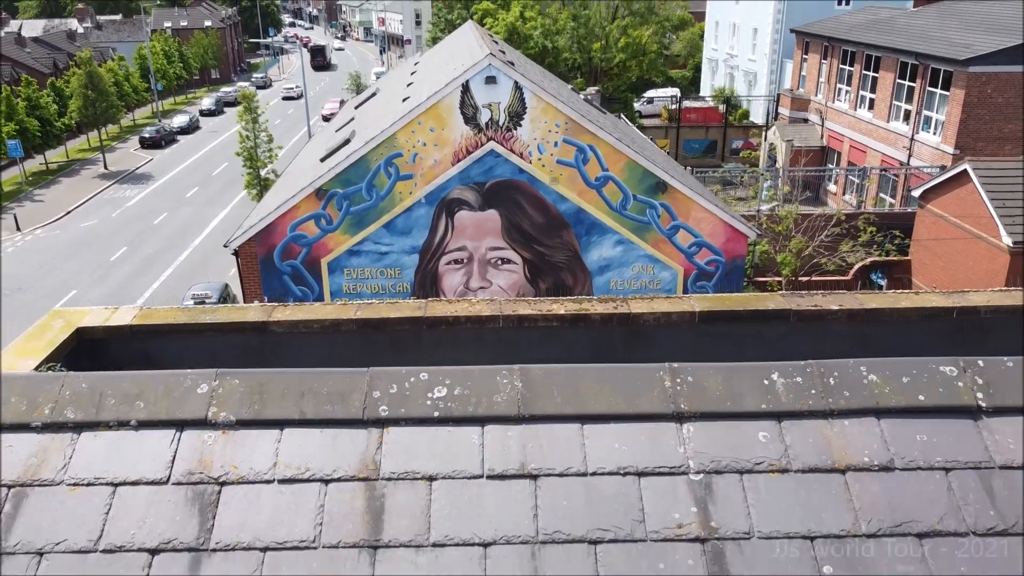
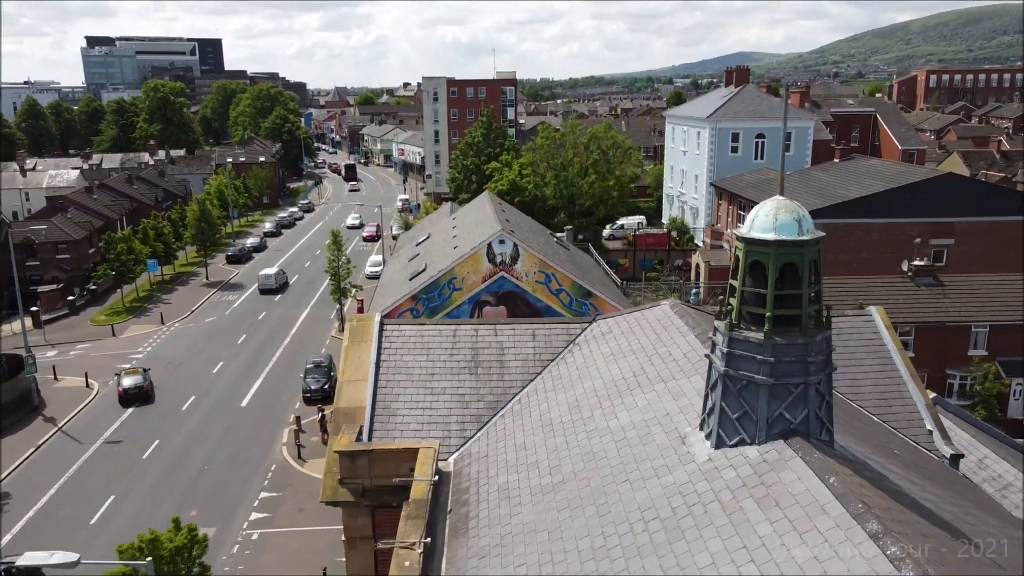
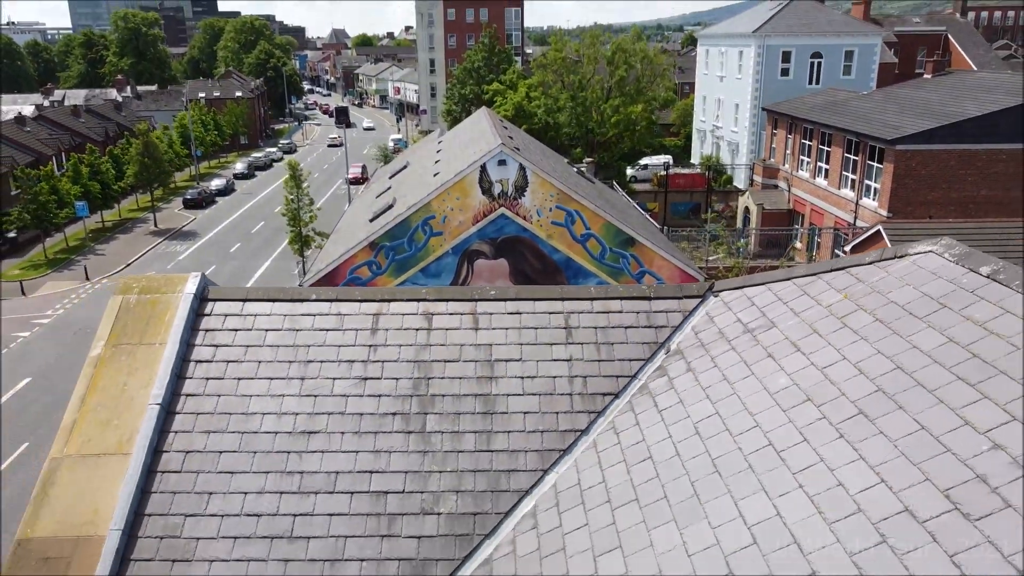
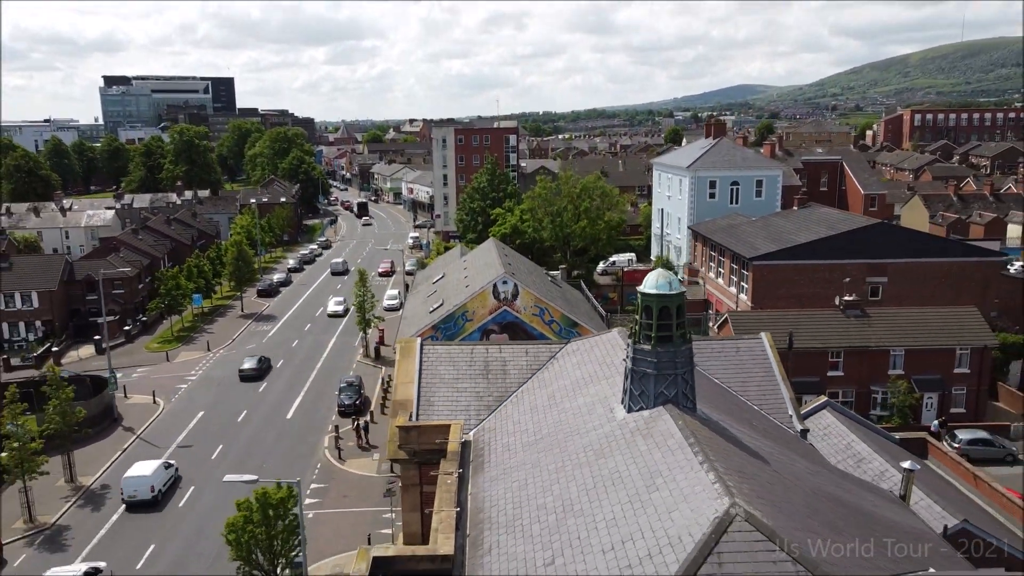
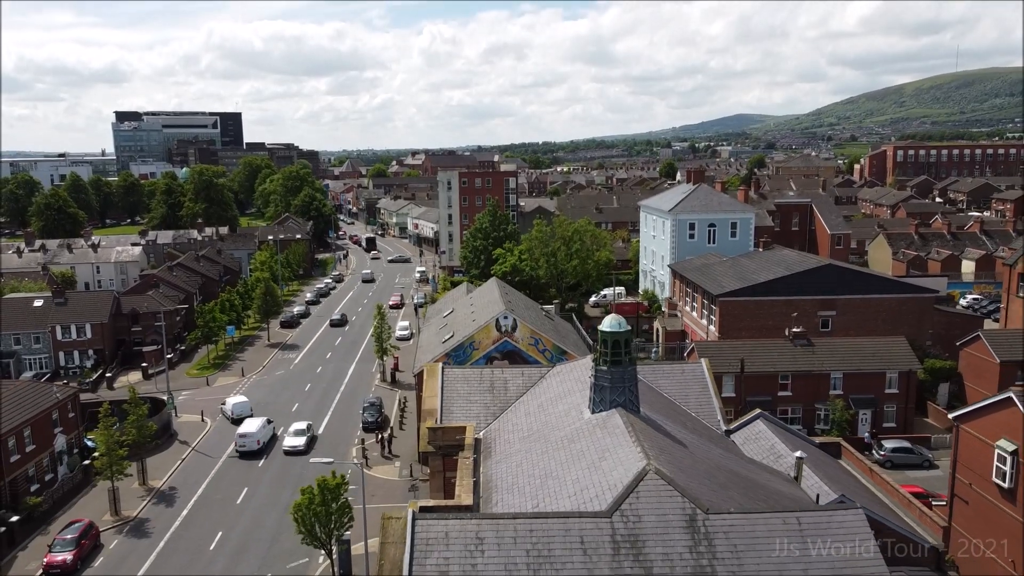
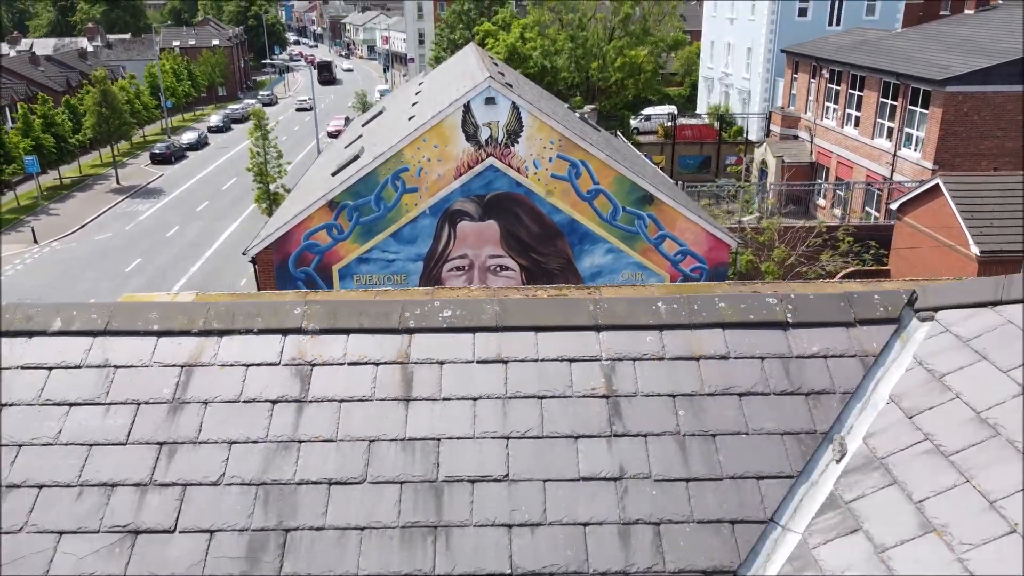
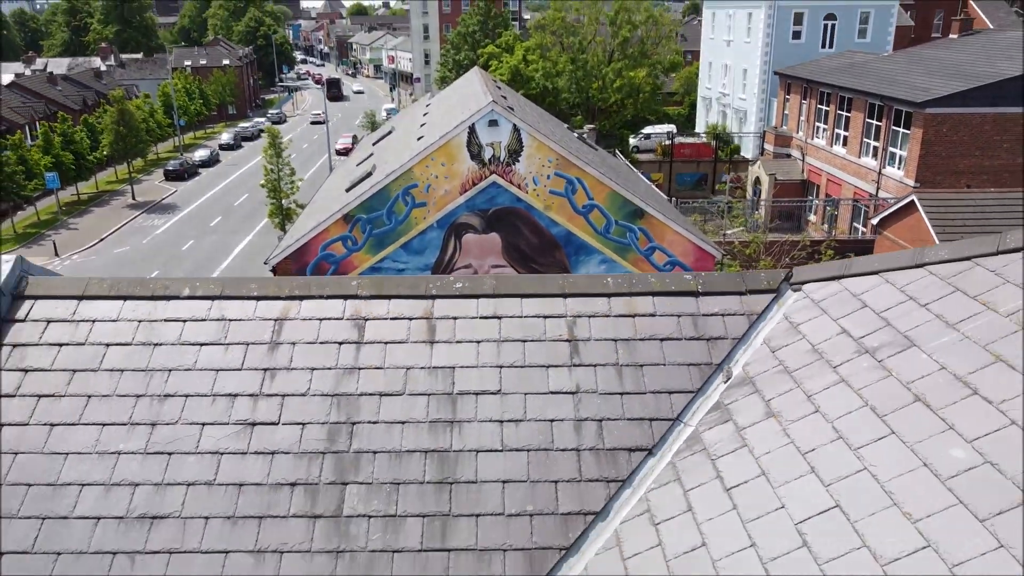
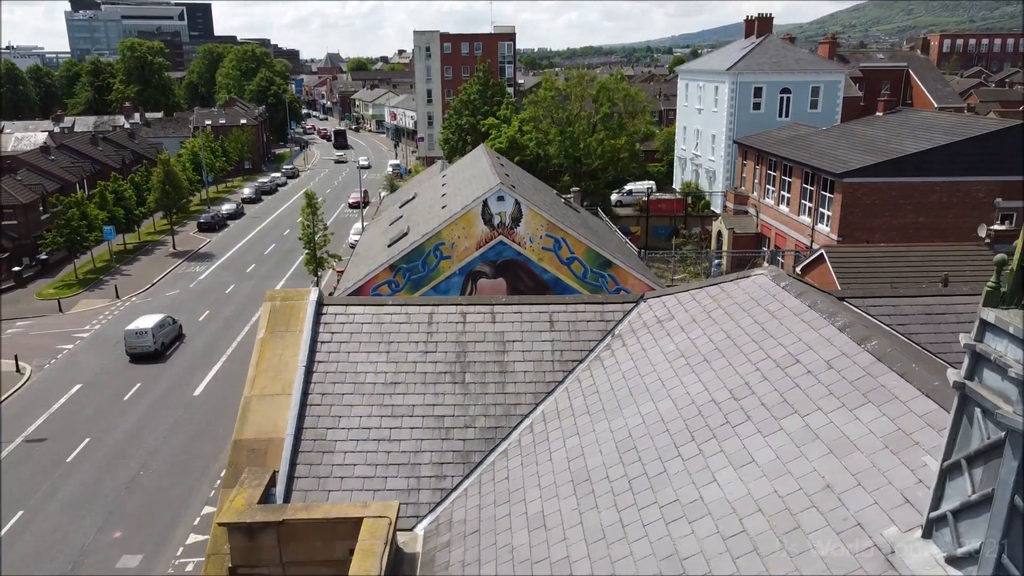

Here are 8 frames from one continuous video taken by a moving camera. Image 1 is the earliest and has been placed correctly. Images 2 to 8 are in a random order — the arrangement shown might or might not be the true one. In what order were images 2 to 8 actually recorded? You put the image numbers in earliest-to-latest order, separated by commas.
6, 7, 3, 8, 2, 4, 5
